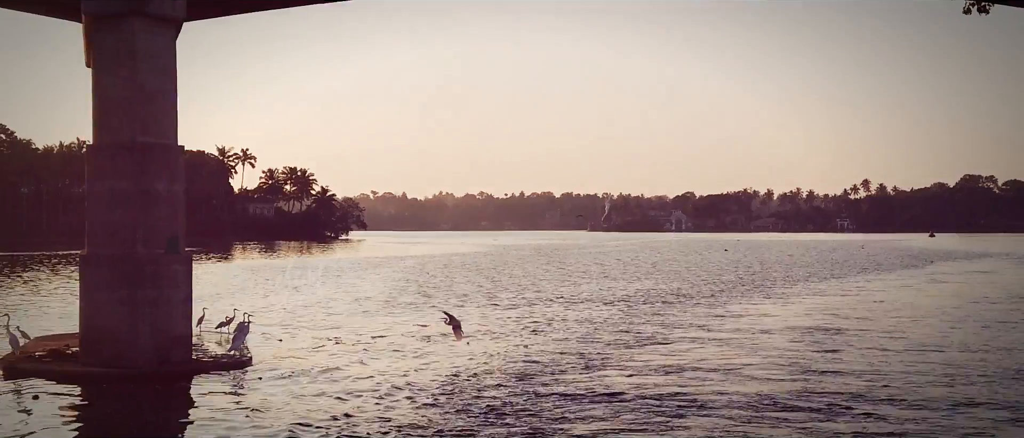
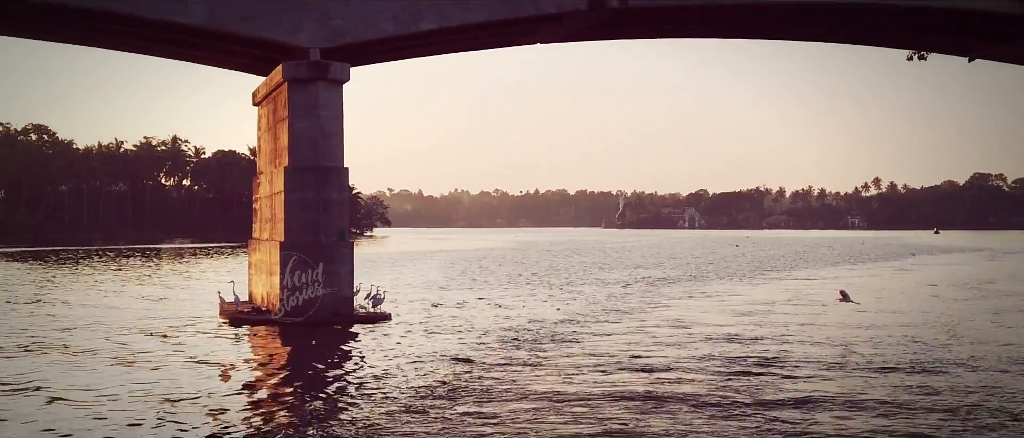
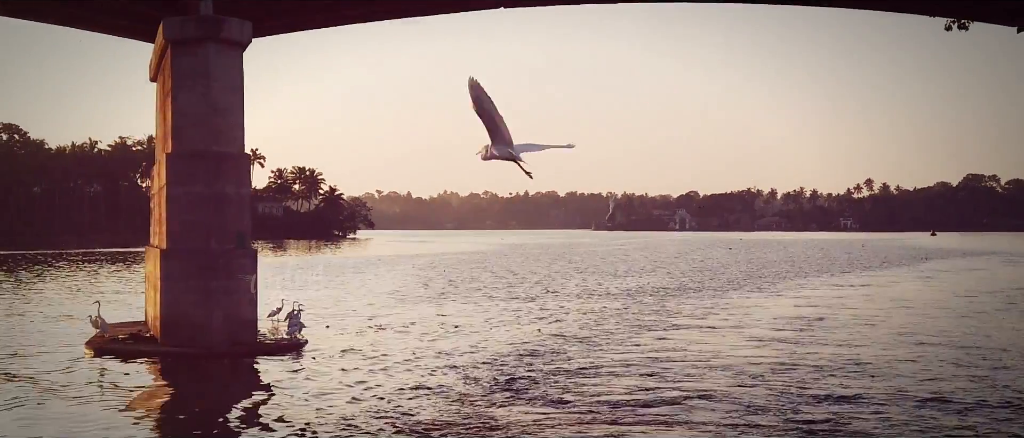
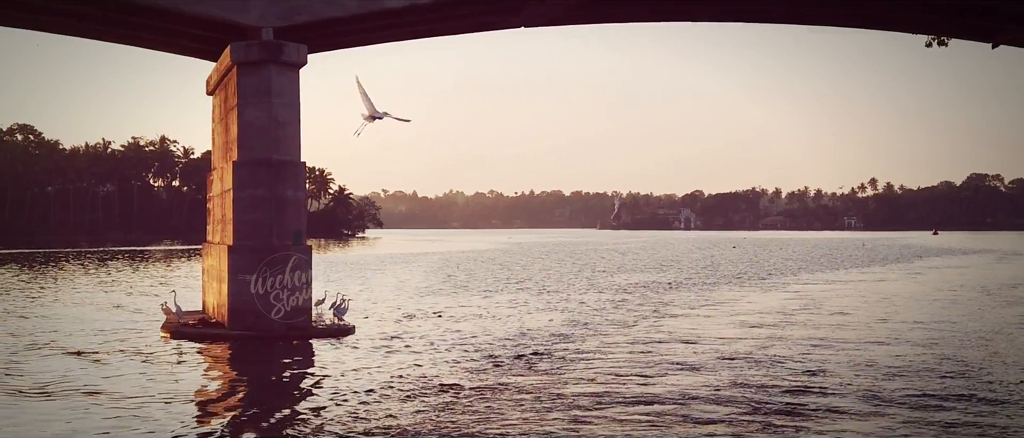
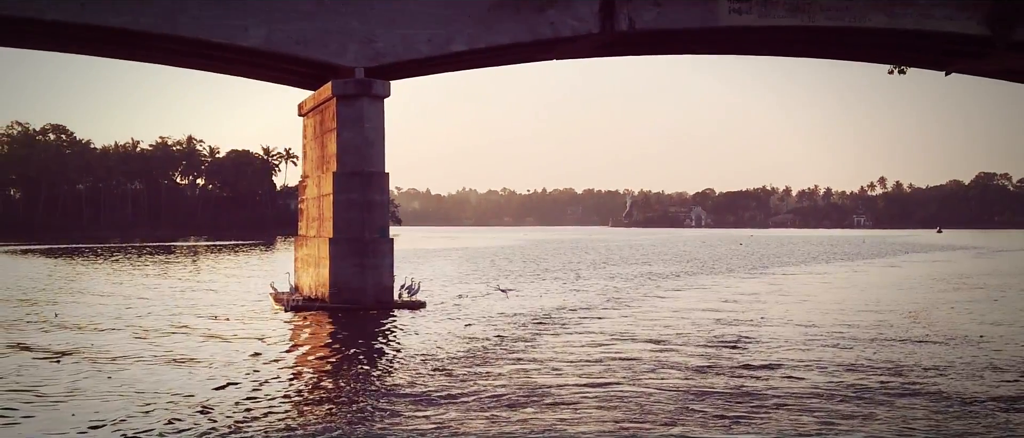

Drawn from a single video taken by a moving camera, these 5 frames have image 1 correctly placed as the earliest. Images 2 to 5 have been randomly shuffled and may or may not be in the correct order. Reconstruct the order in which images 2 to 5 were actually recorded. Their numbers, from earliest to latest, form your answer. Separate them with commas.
3, 4, 2, 5
